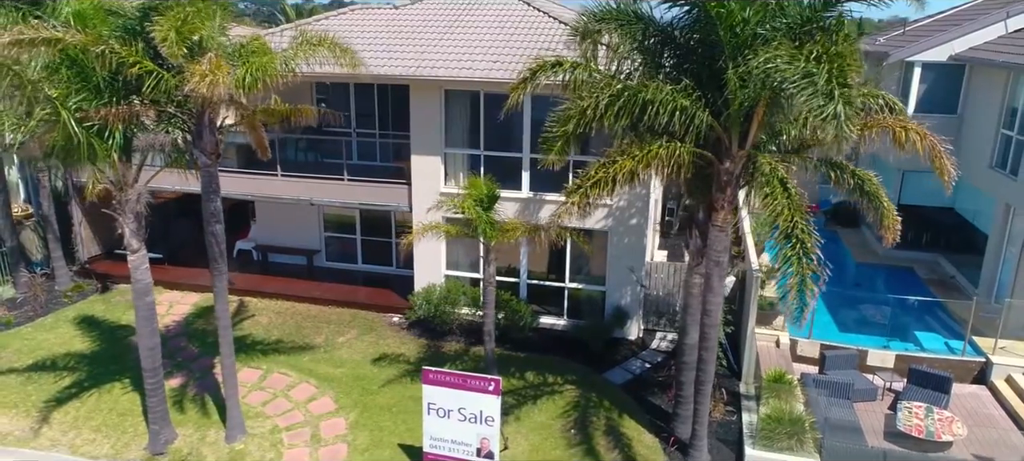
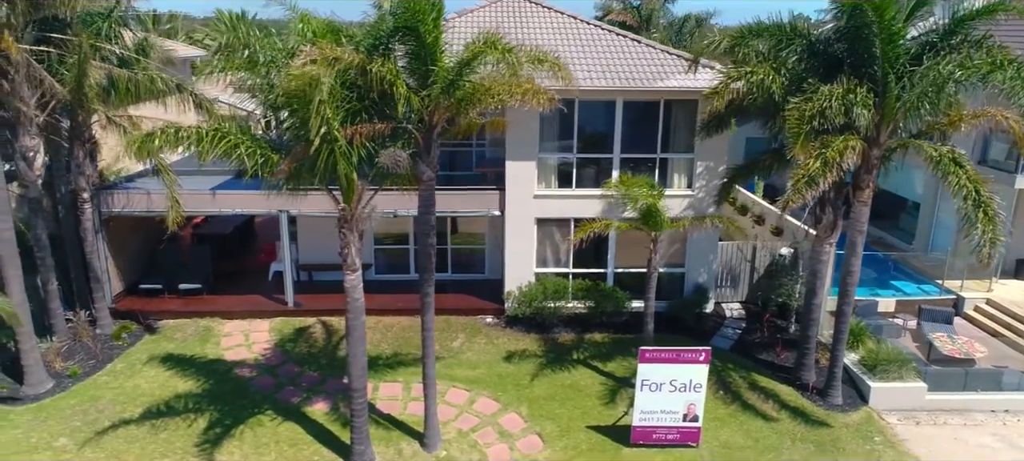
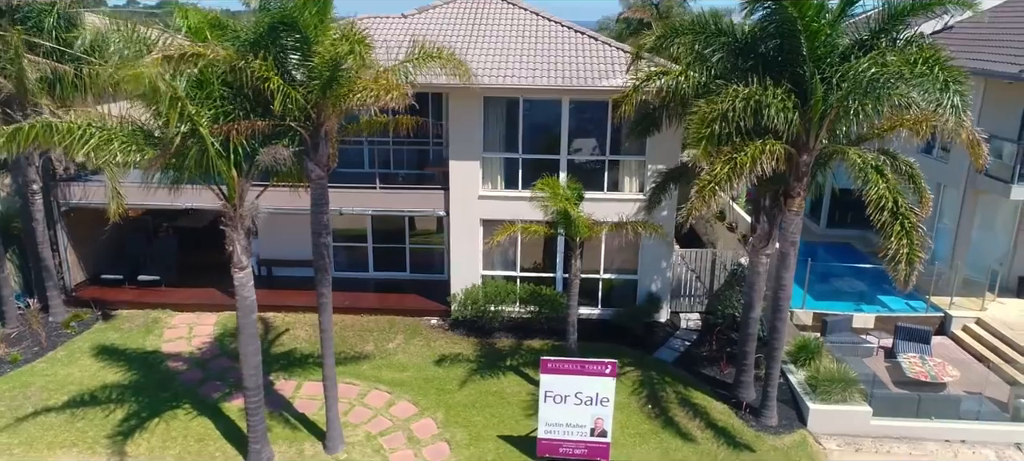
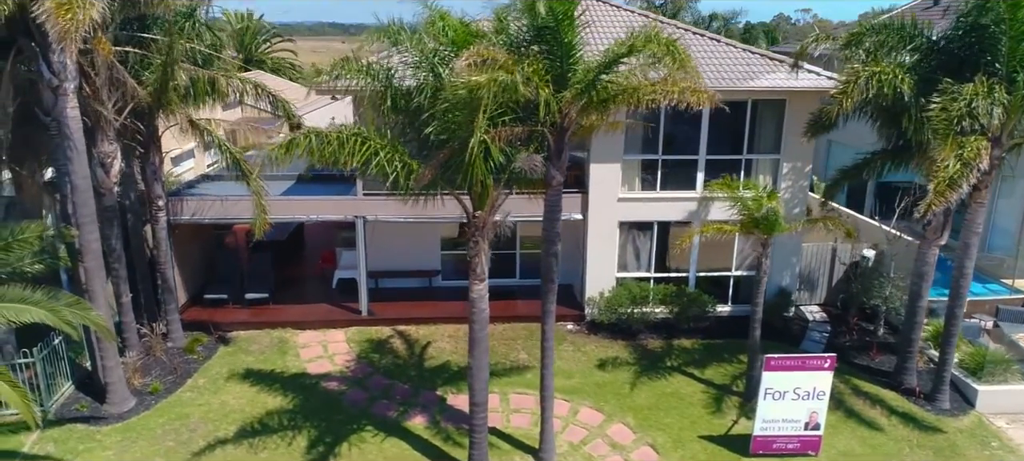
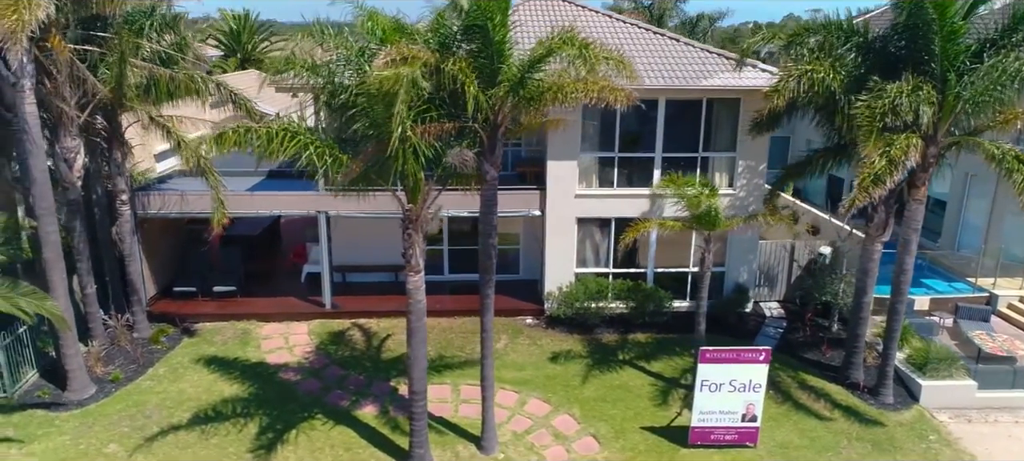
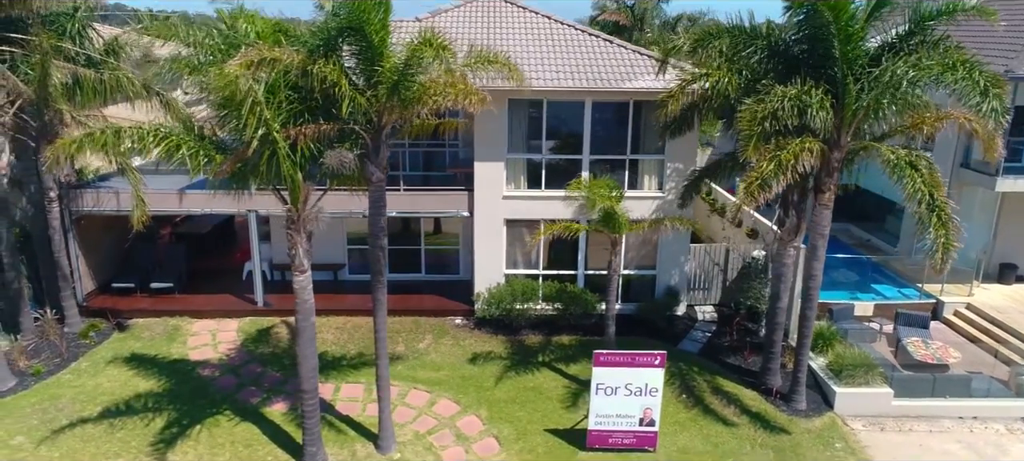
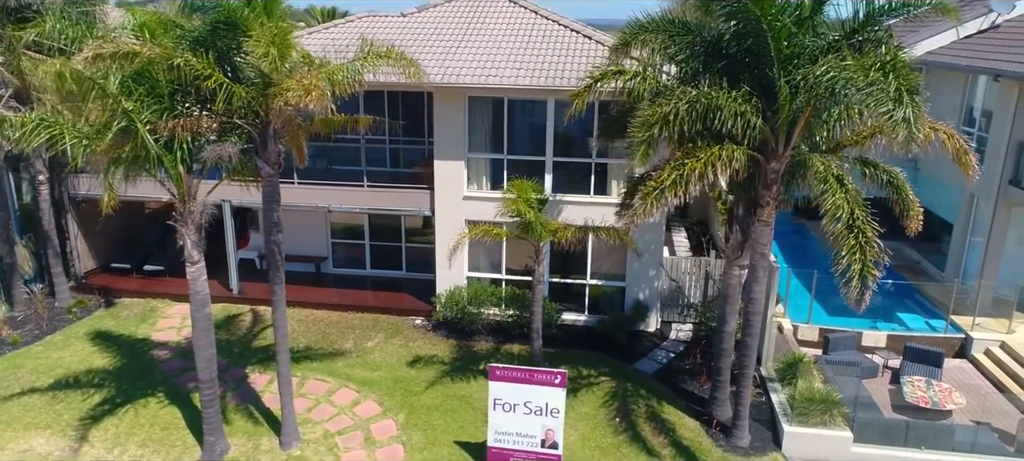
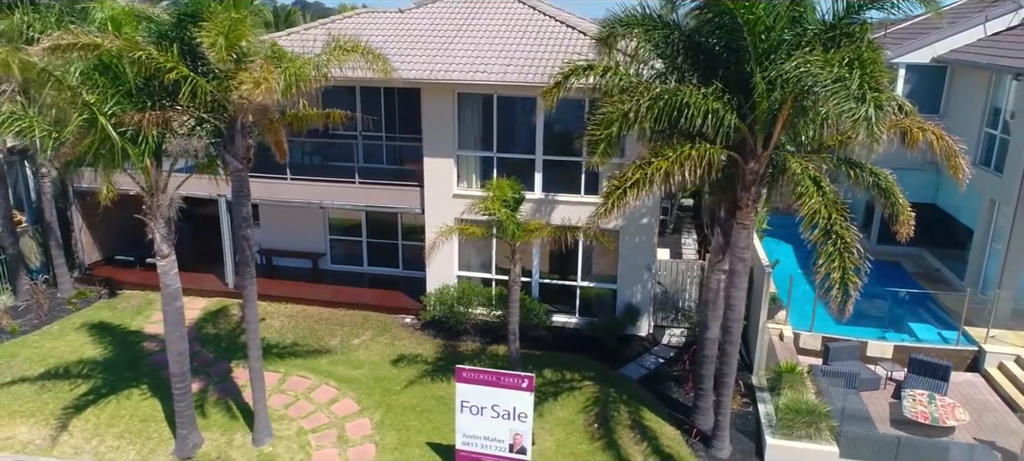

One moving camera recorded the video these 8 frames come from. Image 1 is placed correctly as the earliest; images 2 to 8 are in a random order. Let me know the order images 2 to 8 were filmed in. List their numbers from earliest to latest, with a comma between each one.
8, 7, 3, 6, 2, 5, 4
